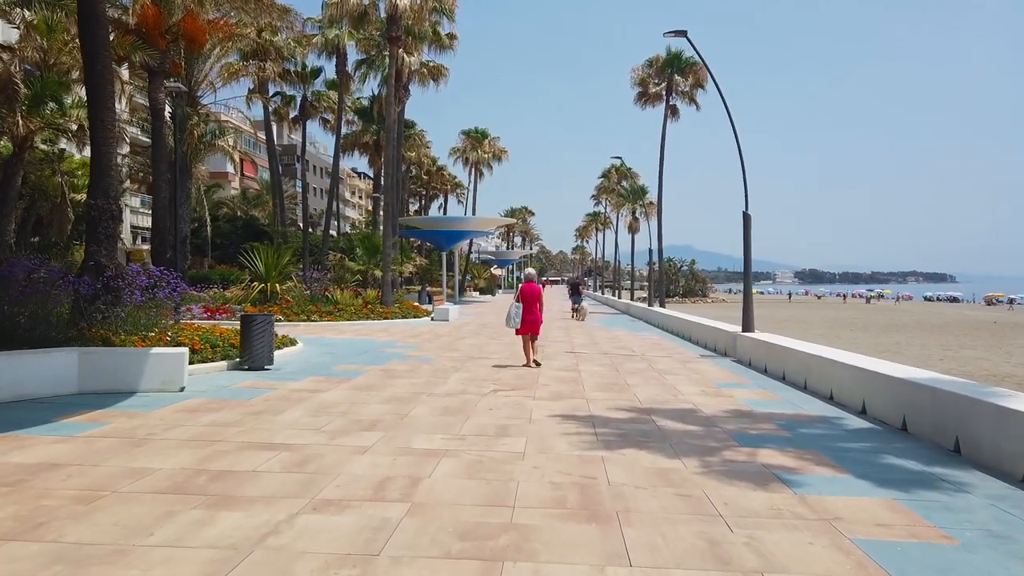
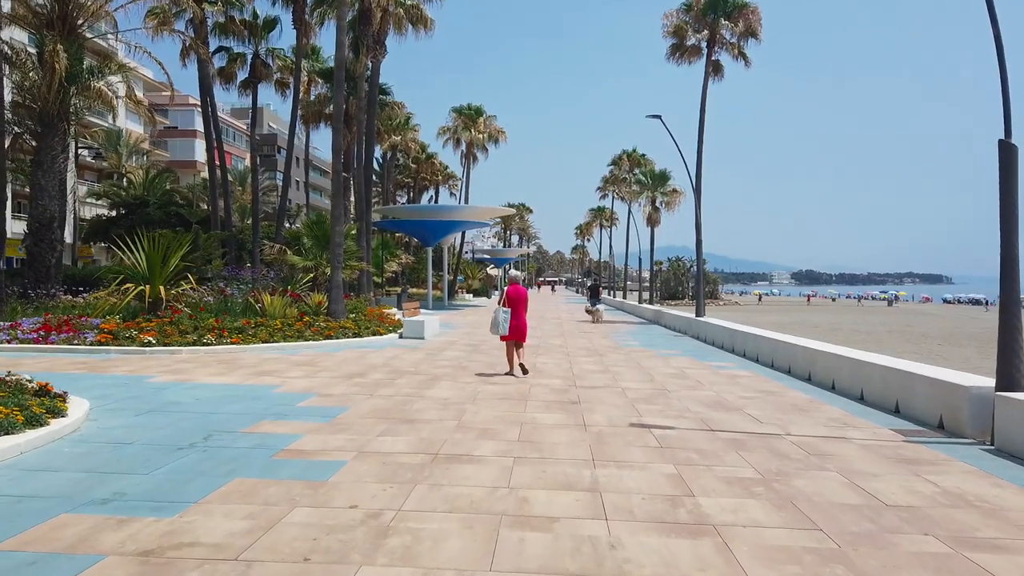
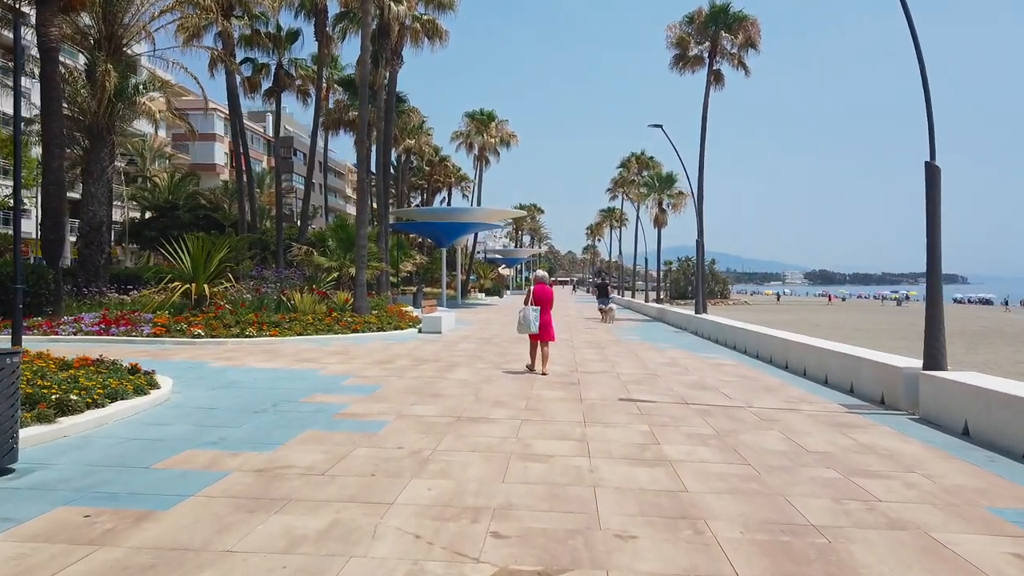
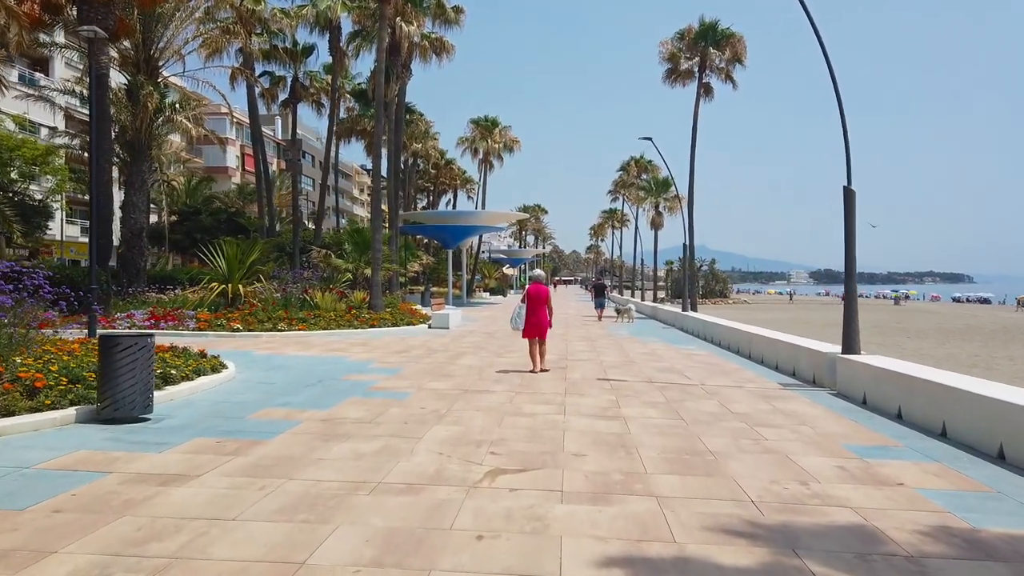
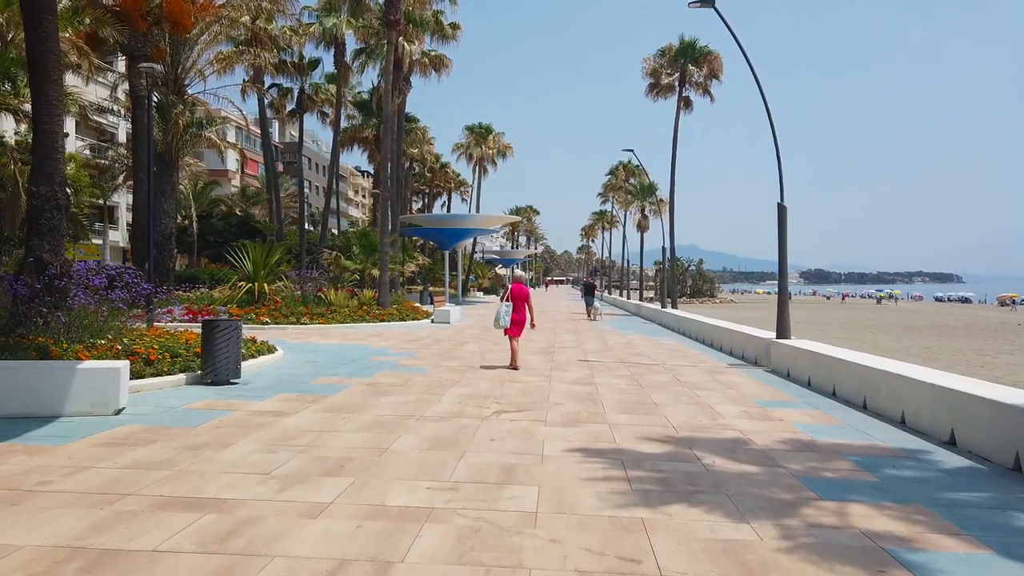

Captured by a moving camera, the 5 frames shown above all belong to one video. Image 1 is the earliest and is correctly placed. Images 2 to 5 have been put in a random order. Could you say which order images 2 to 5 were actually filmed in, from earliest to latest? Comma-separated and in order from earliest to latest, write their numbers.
5, 4, 3, 2
